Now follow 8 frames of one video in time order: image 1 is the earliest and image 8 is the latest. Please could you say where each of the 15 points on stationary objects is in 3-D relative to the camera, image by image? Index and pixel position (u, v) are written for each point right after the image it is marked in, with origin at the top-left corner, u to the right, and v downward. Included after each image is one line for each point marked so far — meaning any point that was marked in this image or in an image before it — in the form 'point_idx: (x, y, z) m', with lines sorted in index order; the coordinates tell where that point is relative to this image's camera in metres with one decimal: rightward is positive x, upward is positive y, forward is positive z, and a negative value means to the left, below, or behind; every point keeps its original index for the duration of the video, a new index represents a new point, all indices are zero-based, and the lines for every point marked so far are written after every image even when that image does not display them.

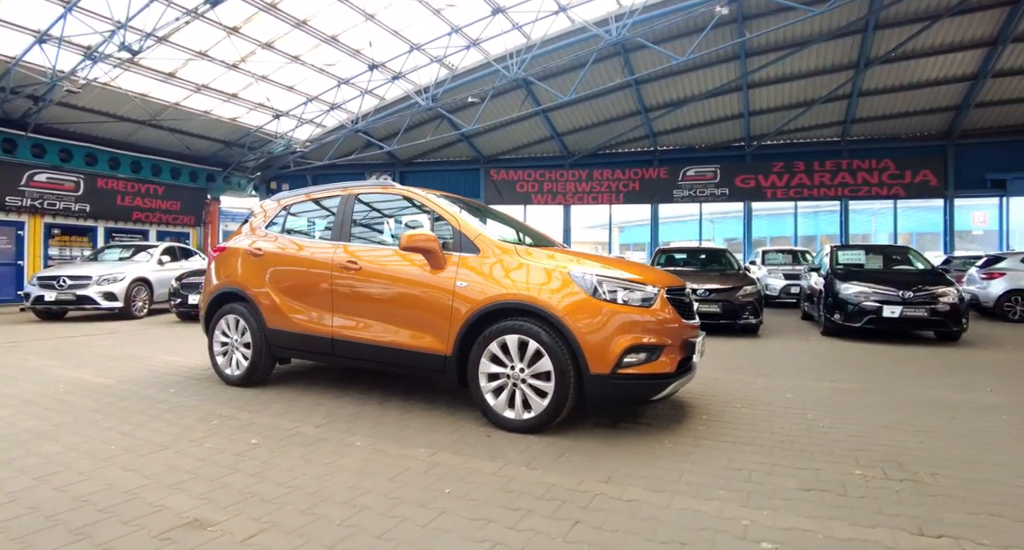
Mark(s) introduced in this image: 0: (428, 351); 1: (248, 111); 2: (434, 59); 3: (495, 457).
0: (-0.6, -0.6, +4.0) m
1: (-7.9, +4.9, +15.9) m
2: (-2.2, +5.9, +14.5) m
3: (0.0, -1.1, +3.2) m
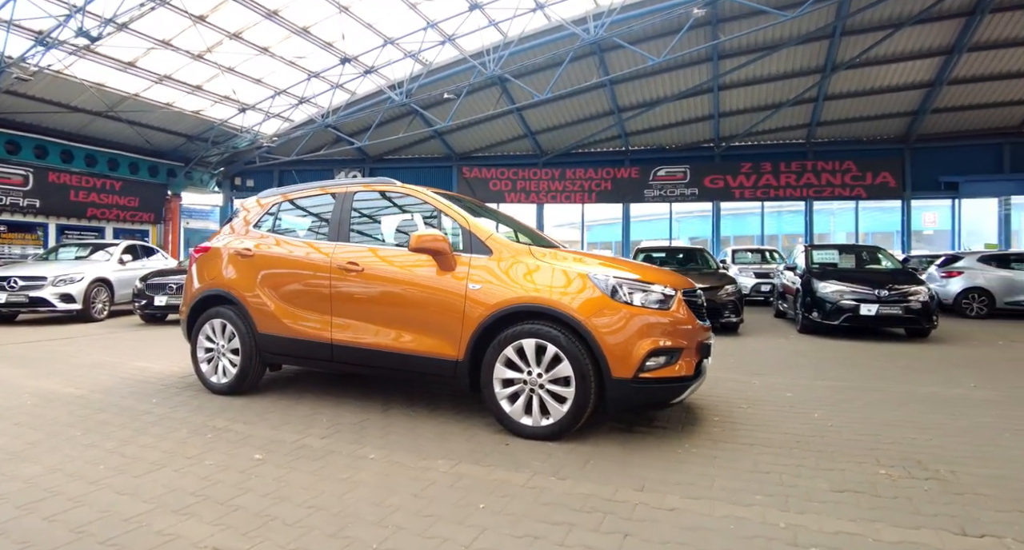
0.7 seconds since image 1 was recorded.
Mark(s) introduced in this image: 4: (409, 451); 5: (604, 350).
0: (-0.5, -0.6, +3.9) m
1: (-8.6, +4.9, +15.2) m
2: (-2.8, +5.9, +14.2) m
3: (+0.1, -1.1, +3.1) m
4: (-0.6, -1.1, +3.4) m
5: (+0.6, -0.5, +3.5) m
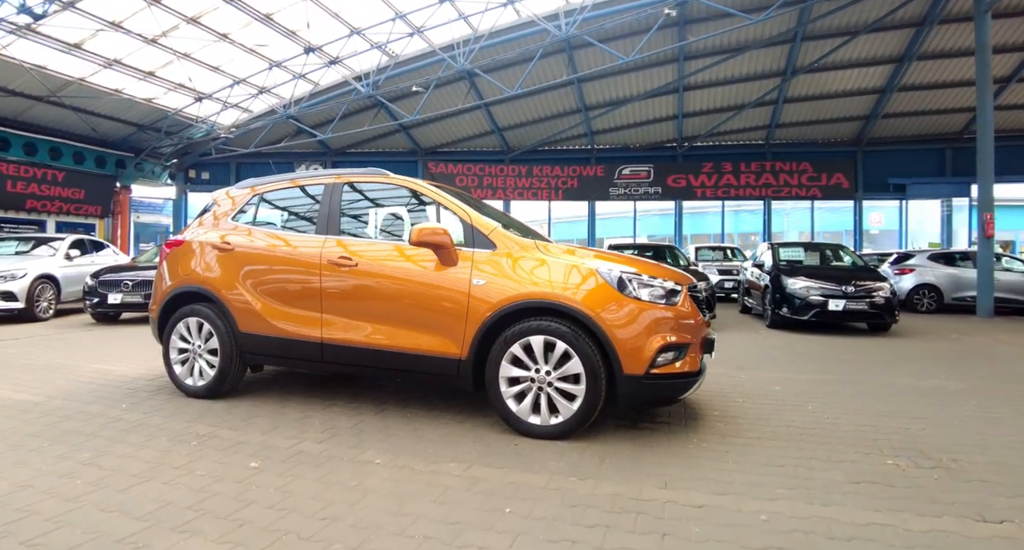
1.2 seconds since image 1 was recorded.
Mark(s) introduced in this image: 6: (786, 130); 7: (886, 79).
0: (-0.5, -0.6, +3.7) m
1: (-9.4, +5.0, +14.4) m
2: (-3.6, +6.0, +13.8) m
3: (+0.2, -1.1, +3.0) m
4: (-0.6, -1.1, +3.2) m
5: (+0.7, -0.4, +3.4) m
6: (+10.1, +5.4, +19.6) m
7: (+11.3, +6.0, +16.1) m
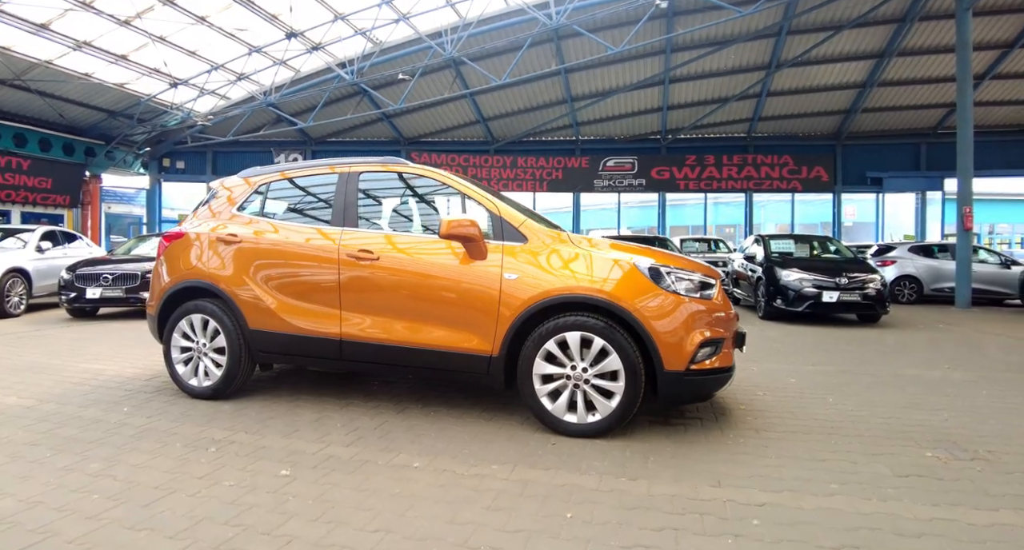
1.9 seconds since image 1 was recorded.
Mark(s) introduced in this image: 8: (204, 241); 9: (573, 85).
0: (-0.3, -0.5, +3.6) m
1: (-9.7, +5.2, +13.8) m
2: (-3.8, +6.1, +13.4) m
3: (+0.4, -1.1, +2.9) m
4: (-0.3, -1.0, +3.1) m
5: (+0.9, -0.4, +3.3) m
6: (+9.6, +5.7, +19.8) m
7: (+10.9, +6.2, +16.4) m
8: (-2.5, +0.3, +4.3) m
9: (+2.0, +6.3, +17.6) m
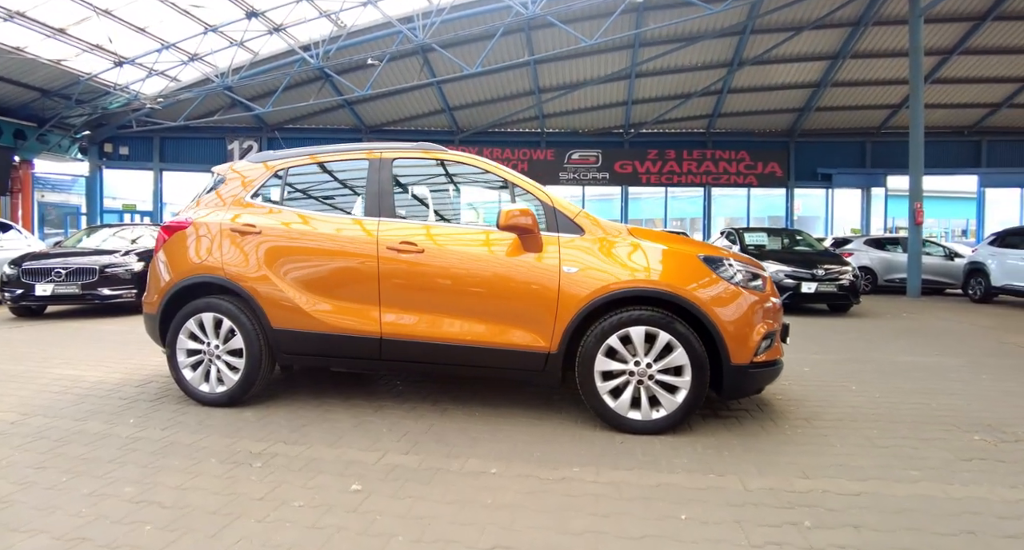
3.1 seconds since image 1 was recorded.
0: (+0.1, -0.5, +3.4) m
1: (-10.3, +5.3, +12.6) m
2: (-4.4, +6.3, +12.8) m
3: (+0.8, -1.0, +2.8) m
4: (+0.1, -1.0, +2.9) m
5: (+1.3, -0.3, +3.3) m
6: (+8.3, +6.0, +20.5) m
7: (+10.0, +6.5, +17.2) m
8: (-2.2, +0.3, +3.9) m
9: (+1.0, +6.6, +17.5) m
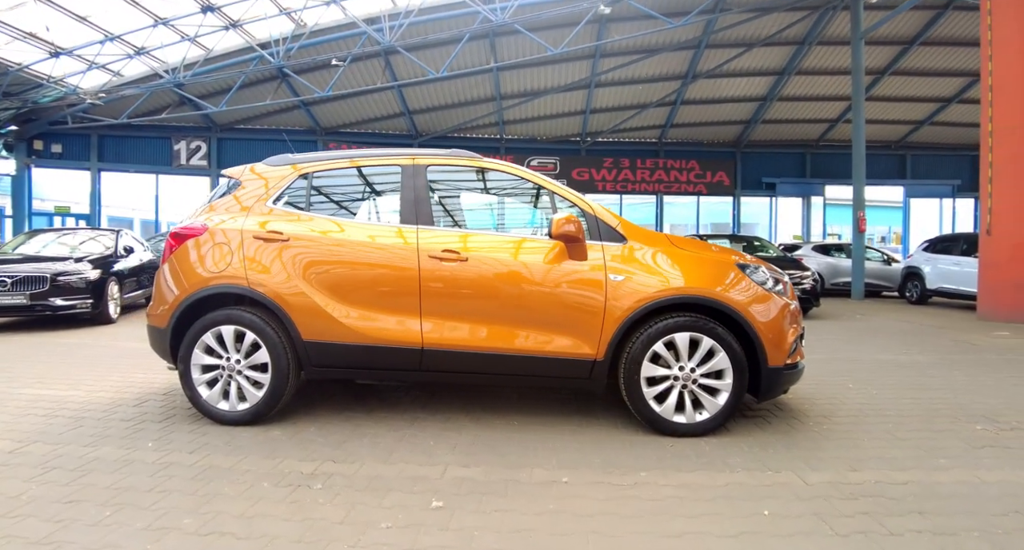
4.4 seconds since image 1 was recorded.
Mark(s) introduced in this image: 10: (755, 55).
0: (+0.4, -0.5, +3.4) m
1: (-11.0, +5.1, +11.5) m
2: (-5.2, +6.1, +12.3) m
3: (+1.2, -1.1, +2.9) m
4: (+0.4, -1.1, +2.9) m
5: (+1.6, -0.4, +3.4) m
6: (+6.7, +5.8, +21.3) m
7: (+8.7, +6.4, +18.2) m
8: (-1.9, +0.2, +3.7) m
9: (-0.3, +6.4, +17.6) m
10: (+7.5, +6.8, +16.4) m
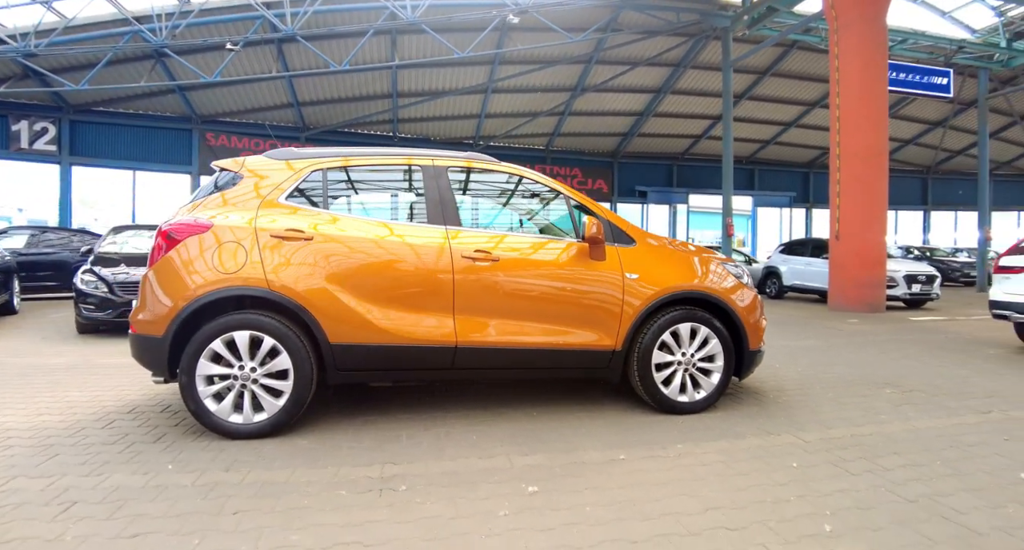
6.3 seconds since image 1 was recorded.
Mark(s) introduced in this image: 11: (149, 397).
0: (+0.6, -0.5, +3.7) m
1: (-12.4, +4.9, +8.9) m
2: (-7.0, +6.1, +11.0) m
3: (+1.5, -1.0, +3.4) m
4: (+0.8, -1.0, +3.3) m
5: (+1.7, -0.4, +4.0) m
6: (+2.4, +5.8, +22.6) m
7: (+5.1, +6.4, +20.1) m
8: (-1.7, +0.2, +3.4) m
9: (-3.5, +6.3, +17.4) m
10: (+4.3, +6.8, +18.0) m
11: (-2.9, -1.0, +4.3) m
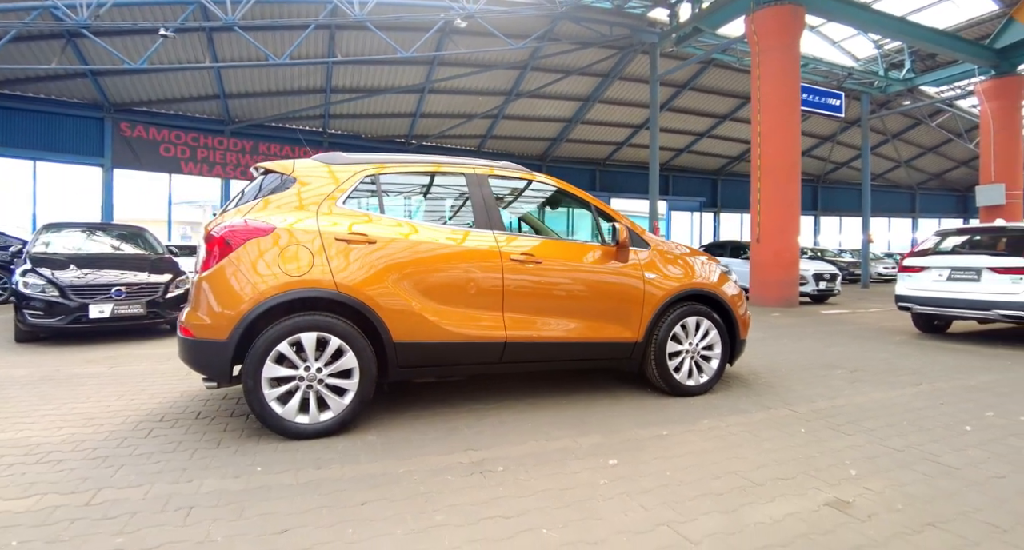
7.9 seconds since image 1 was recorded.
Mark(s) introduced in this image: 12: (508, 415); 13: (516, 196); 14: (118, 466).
0: (+0.9, -0.5, +4.2) m
1: (-12.8, +4.9, +7.2) m
2: (-7.8, +6.0, +10.2) m
3: (+1.8, -1.0, +4.1) m
4: (+1.1, -1.0, +3.8) m
5: (+2.0, -0.4, +4.7) m
6: (-0.5, +5.9, +23.1) m
7: (+2.6, +6.5, +21.0) m
8: (-1.4, +0.2, +3.5) m
9: (-5.4, +6.3, +17.0) m
10: (+2.2, +6.9, +18.9) m
11: (-2.7, -1.0, +4.2) m
12: (-0.1, -1.0, +3.9) m
13: (+0.4, +0.6, +4.4) m
14: (-2.3, -1.1, +3.1) m
